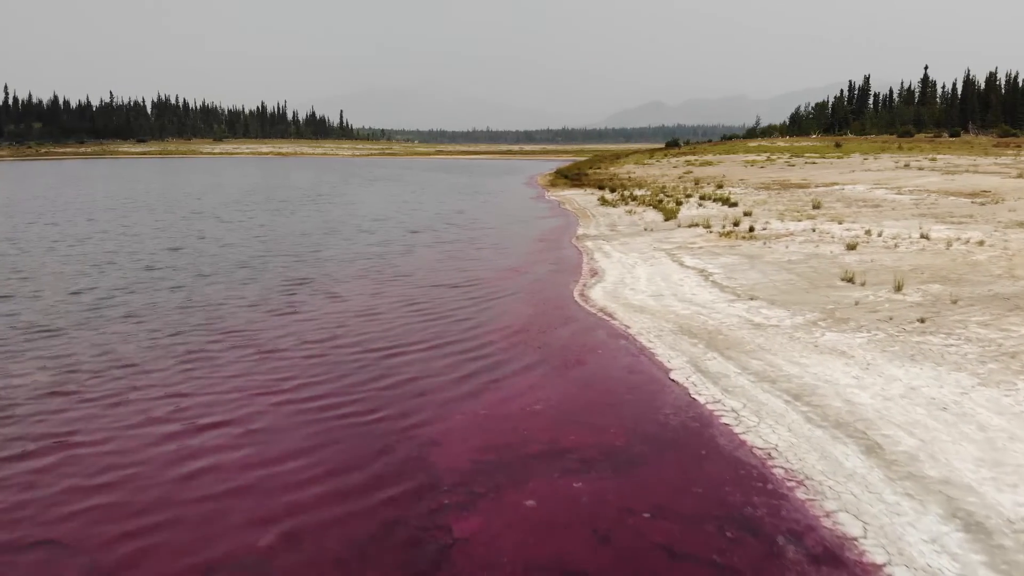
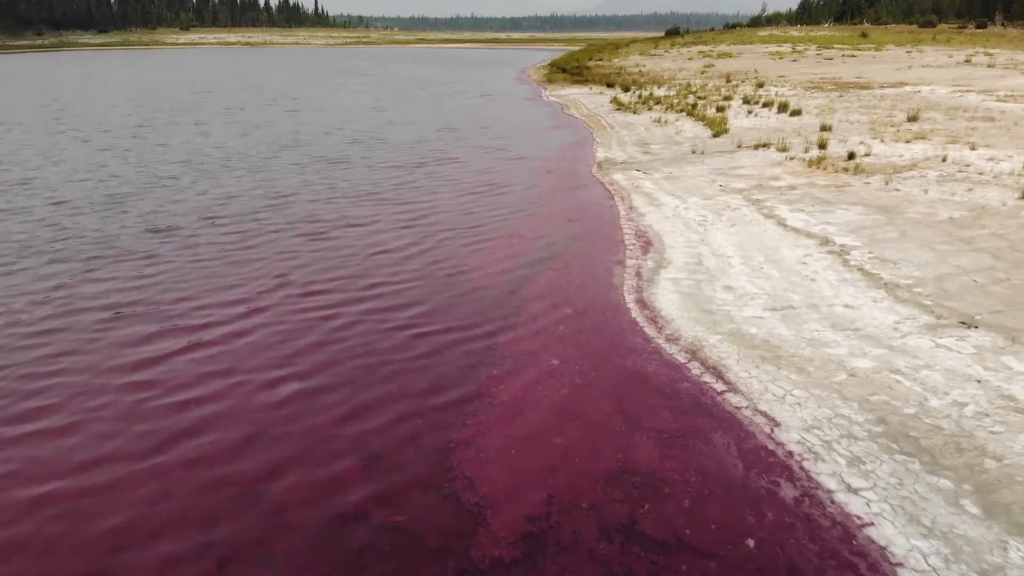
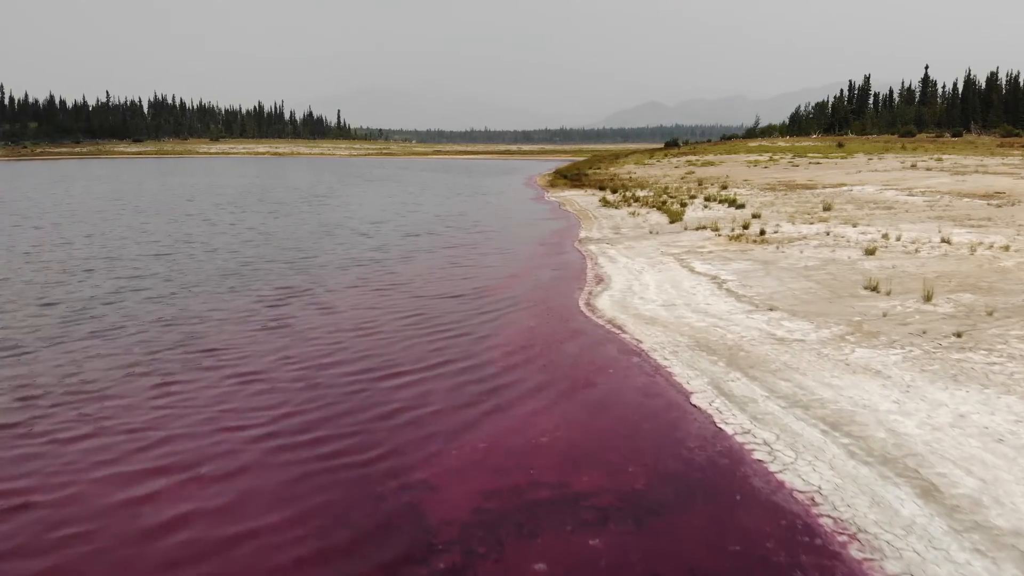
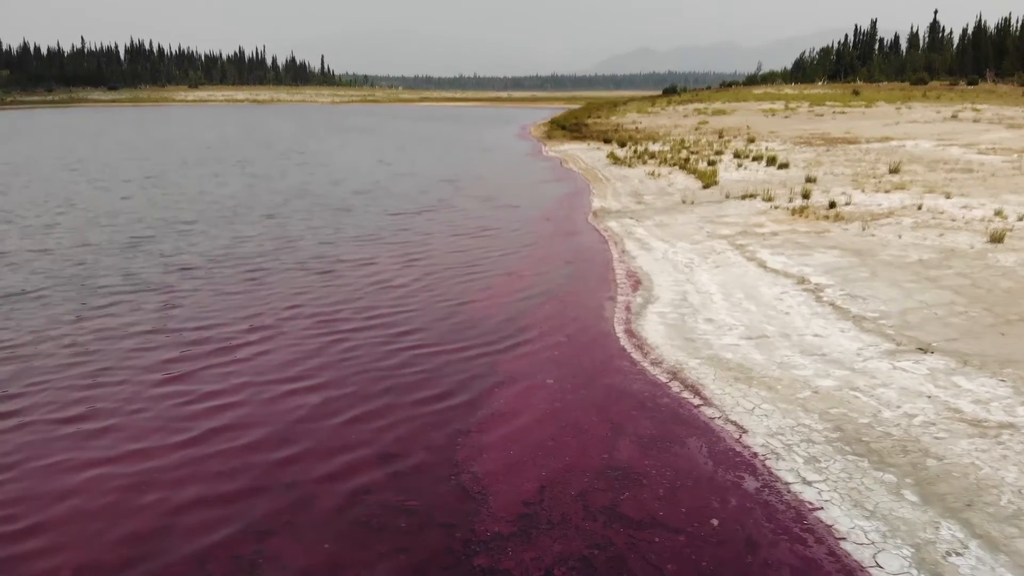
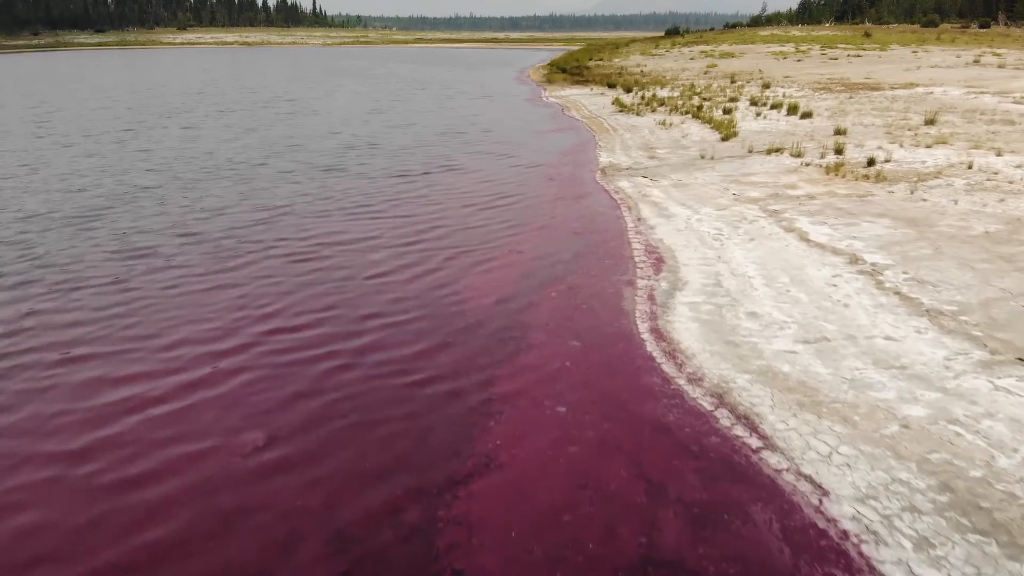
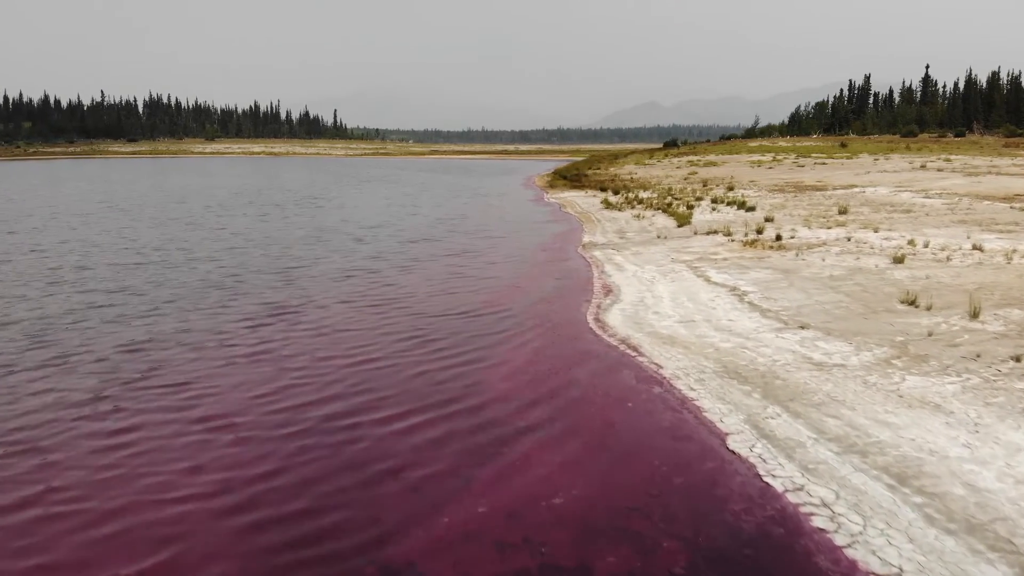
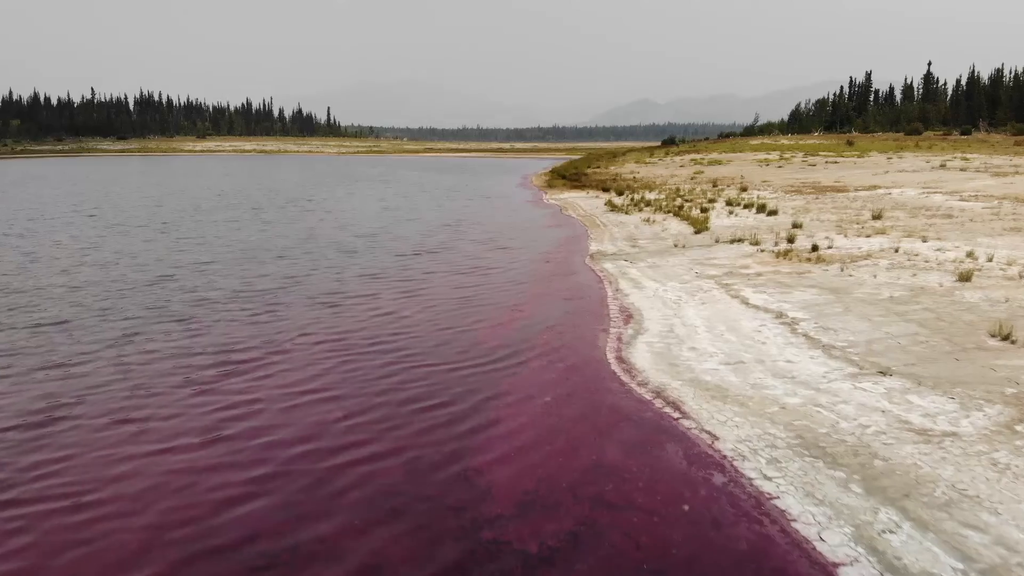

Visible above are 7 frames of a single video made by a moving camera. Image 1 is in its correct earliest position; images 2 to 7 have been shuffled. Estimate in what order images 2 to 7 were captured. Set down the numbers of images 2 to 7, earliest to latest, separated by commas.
3, 6, 7, 4, 2, 5
